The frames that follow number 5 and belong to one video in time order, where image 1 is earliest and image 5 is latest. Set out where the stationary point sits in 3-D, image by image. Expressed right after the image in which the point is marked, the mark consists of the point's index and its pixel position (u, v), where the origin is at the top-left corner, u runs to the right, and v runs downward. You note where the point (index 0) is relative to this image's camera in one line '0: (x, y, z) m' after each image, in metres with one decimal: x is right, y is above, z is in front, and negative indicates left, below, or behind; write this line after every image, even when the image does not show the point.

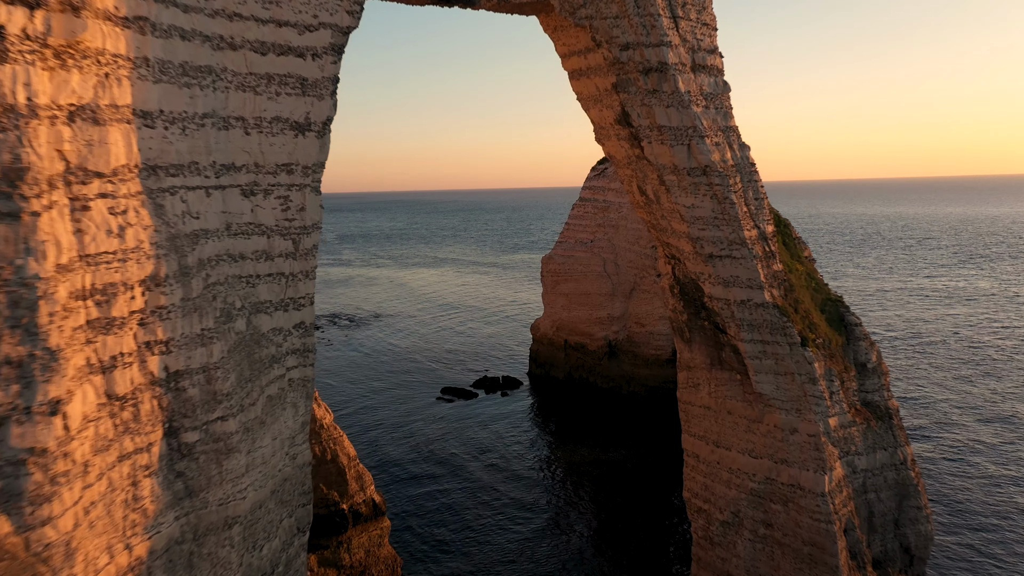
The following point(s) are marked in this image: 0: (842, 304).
0: (+3.8, -0.2, +10.1) m
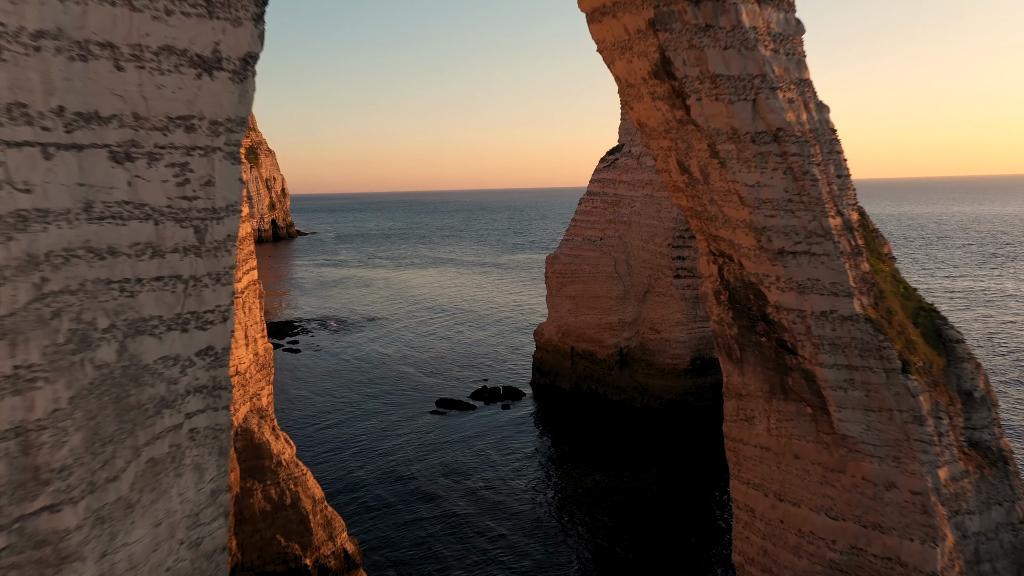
0: (+3.8, -0.2, +7.9) m
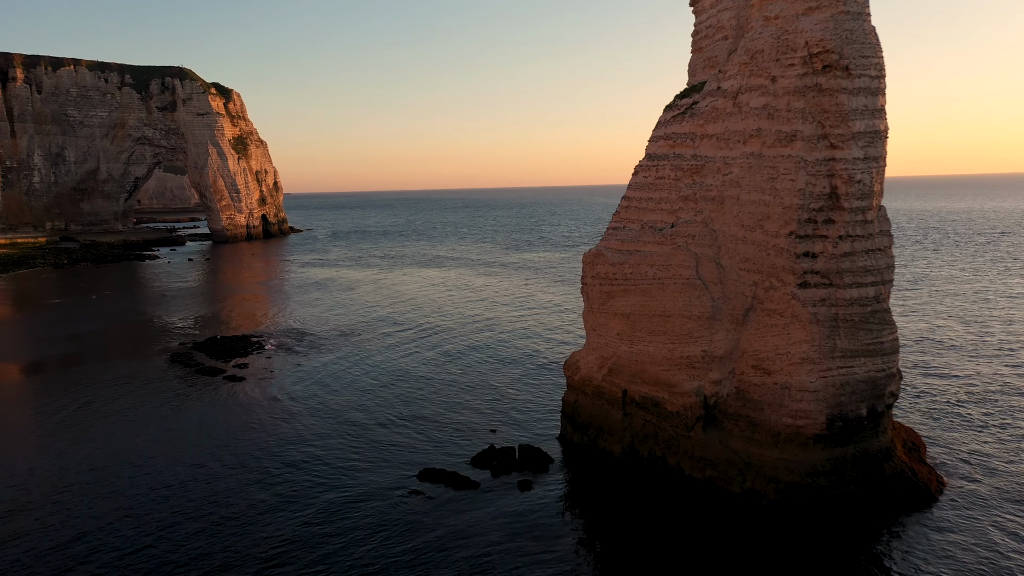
0: (+4.0, -0.5, -0.2) m
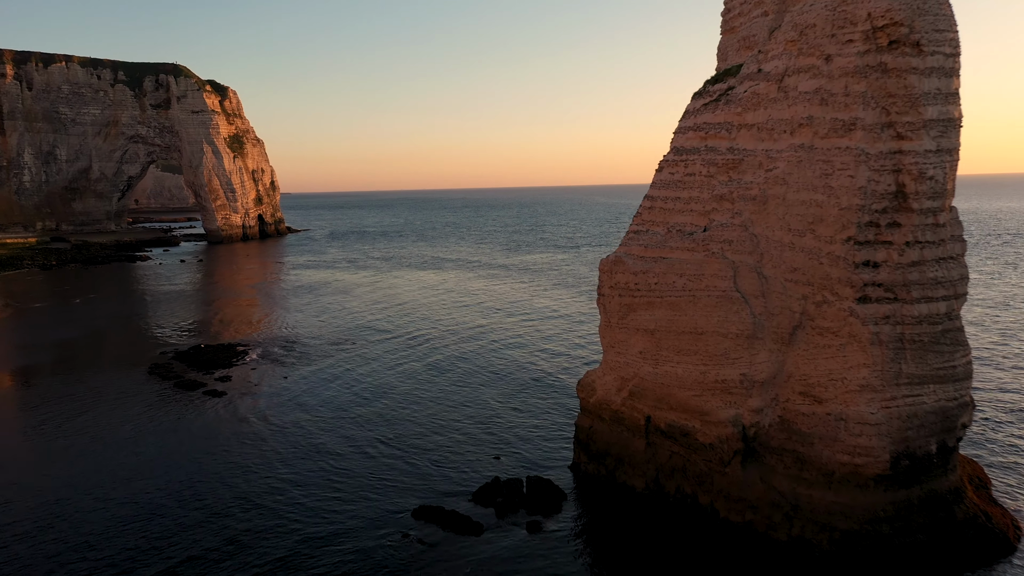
0: (+4.2, -0.7, -2.1) m
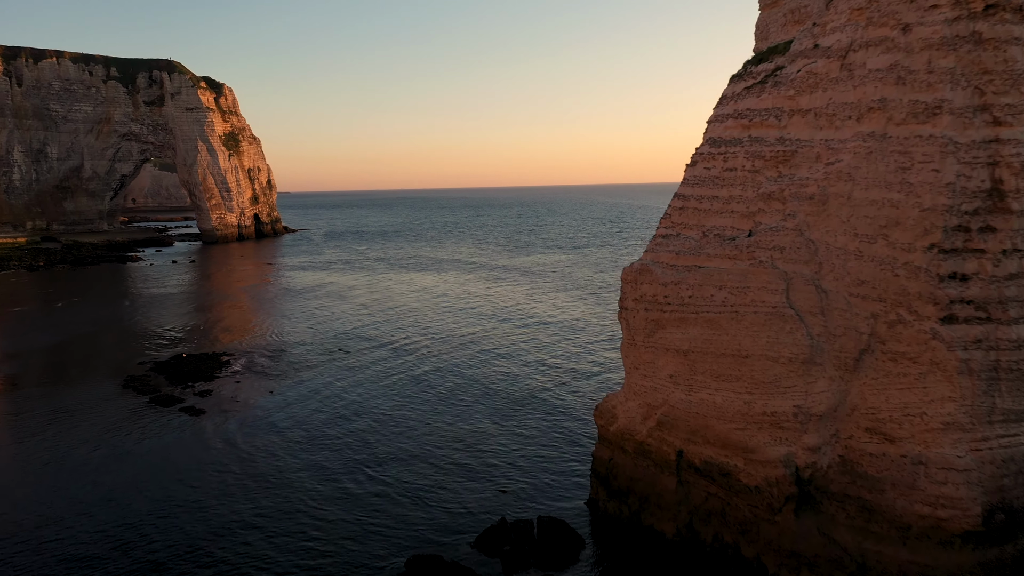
0: (+4.3, -0.9, -4.0) m
